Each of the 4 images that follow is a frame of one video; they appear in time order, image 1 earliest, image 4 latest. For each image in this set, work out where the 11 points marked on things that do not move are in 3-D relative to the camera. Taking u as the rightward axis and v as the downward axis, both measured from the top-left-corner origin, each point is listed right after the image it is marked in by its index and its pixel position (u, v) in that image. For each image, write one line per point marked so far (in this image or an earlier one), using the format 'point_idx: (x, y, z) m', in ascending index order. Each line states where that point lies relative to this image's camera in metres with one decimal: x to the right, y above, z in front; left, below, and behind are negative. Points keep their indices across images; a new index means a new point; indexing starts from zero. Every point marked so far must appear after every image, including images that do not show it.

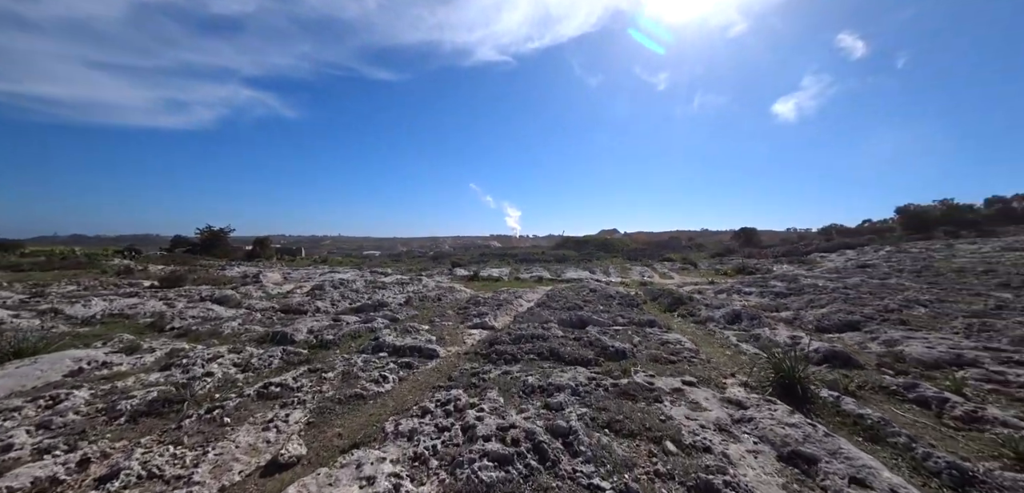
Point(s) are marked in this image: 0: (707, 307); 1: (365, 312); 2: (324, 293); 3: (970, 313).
0: (+8.8, -2.7, +17.2) m
1: (-5.7, -2.6, +14.8) m
2: (-9.0, -2.2, +18.2) m
3: (+19.5, -2.8, +16.0) m
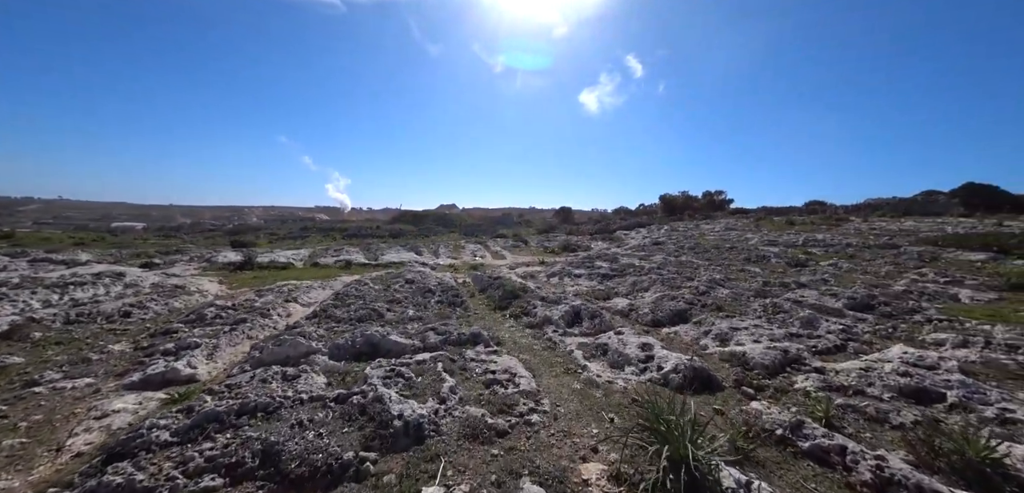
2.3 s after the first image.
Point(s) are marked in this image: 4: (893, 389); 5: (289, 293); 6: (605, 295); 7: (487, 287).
0: (+1.1, -2.0, +14.1) m
1: (-11.2, -2.2, +6.1) m
2: (-15.6, -1.7, +7.8) m
3: (+11.3, -2.1, +17.4) m
4: (+8.0, -3.0, +7.9) m
5: (-8.9, -1.8, +15.1) m
6: (+4.2, -2.3, +17.2) m
7: (-1.1, -1.8, +17.1) m
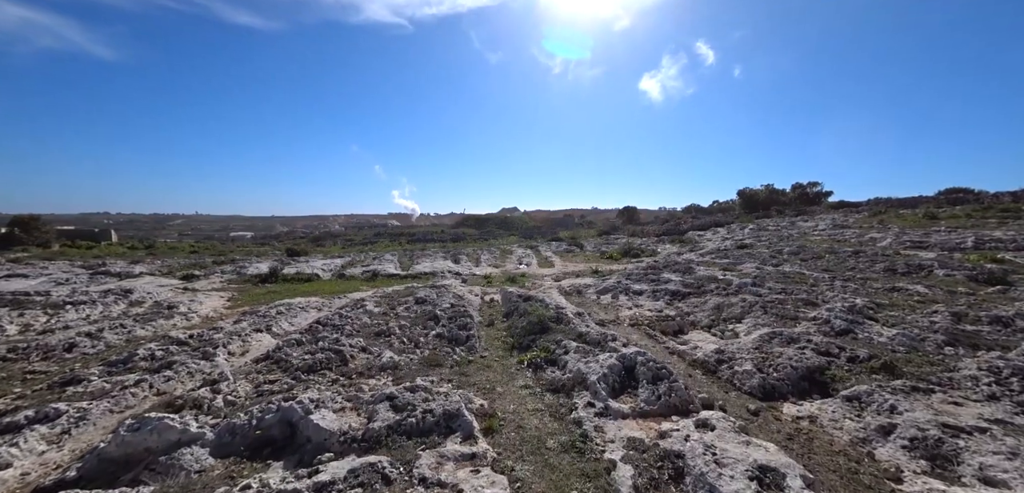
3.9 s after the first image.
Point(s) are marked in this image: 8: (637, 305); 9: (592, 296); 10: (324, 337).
0: (+1.7, -2.4, +9.7) m
1: (-11.7, -2.6, +3.8) m
2: (-15.8, -2.2, +6.3) m
3: (+12.4, -2.3, +11.2) m
4: (+7.5, -3.2, +2.4) m
5: (-7.9, -2.3, +12.4) m
6: (+5.3, -2.6, +12.2) m
7: (0.0, -2.2, +13.1) m
8: (+5.0, -2.3, +15.3) m
9: (+3.6, -2.2, +17.1) m
10: (-5.0, -2.4, +10.3) m
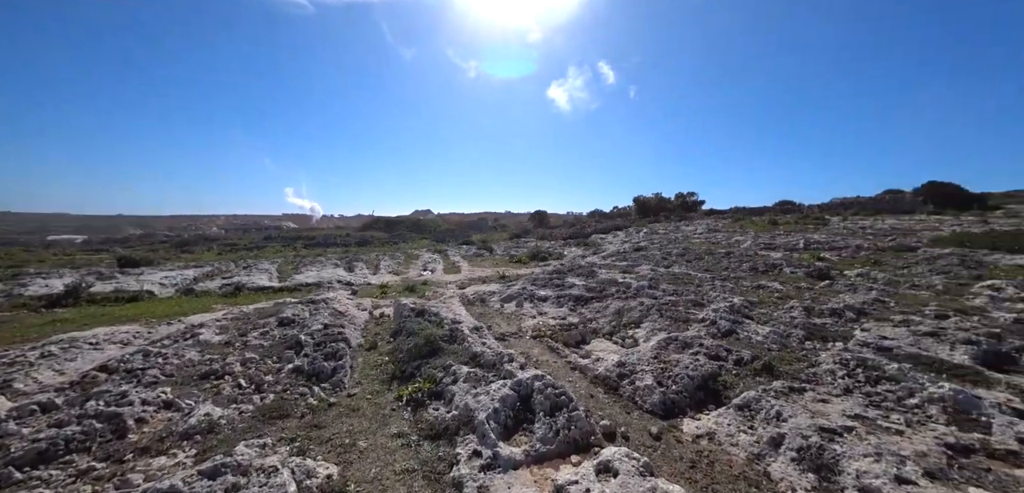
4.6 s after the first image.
0: (-0.9, -2.5, +8.3) m
1: (-12.7, -2.9, -0.4) m
2: (-17.1, -2.5, +1.1) m
3: (+9.2, -2.4, +12.2) m
4: (+6.4, -3.3, +2.6) m
5: (-10.9, -2.6, +8.8) m
6: (+2.1, -2.8, +11.6) m
7: (-3.3, -2.4, +11.2) m
8: (+1.1, -2.5, +14.5) m
9: (-0.7, -2.4, +16.0) m
10: (-7.6, -2.6, +7.4) m
